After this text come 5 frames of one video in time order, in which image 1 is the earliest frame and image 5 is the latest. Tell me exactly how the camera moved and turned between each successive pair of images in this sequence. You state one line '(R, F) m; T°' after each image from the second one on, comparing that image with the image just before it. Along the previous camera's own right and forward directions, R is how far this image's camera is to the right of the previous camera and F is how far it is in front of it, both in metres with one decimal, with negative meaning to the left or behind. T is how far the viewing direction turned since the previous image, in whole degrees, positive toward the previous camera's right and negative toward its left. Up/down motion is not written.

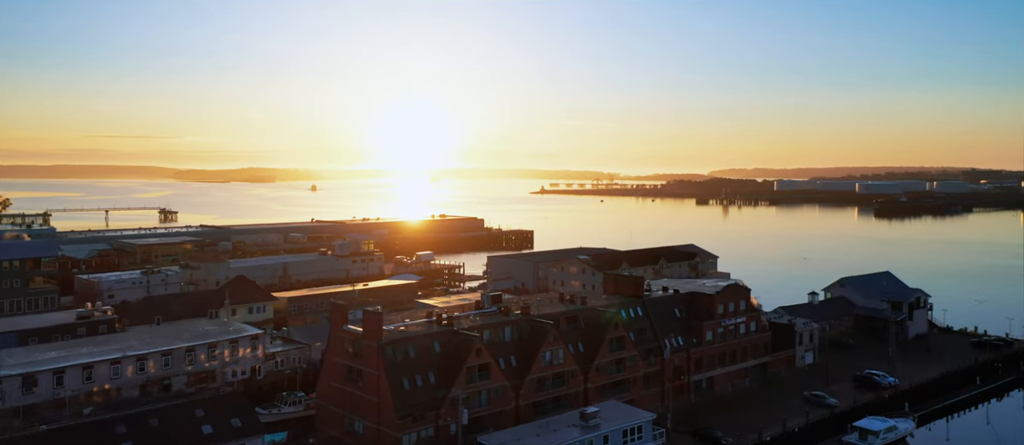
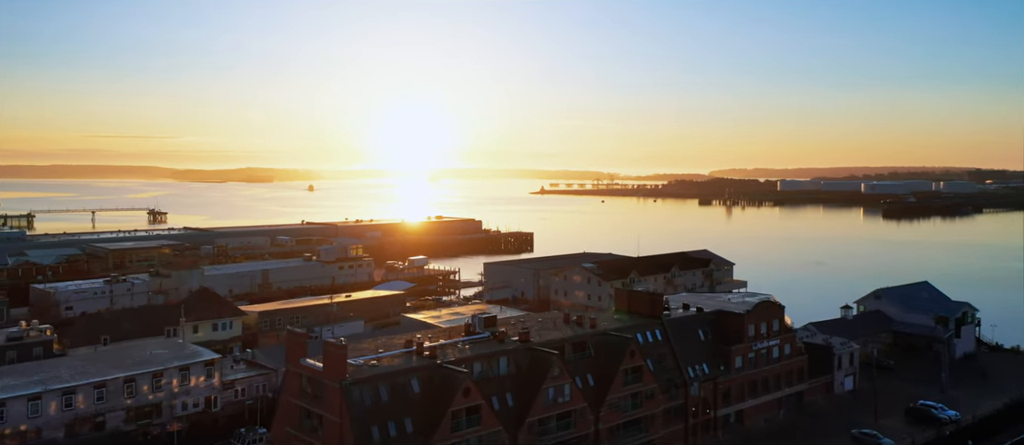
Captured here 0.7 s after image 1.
(+0.1, +2.5) m; 0°
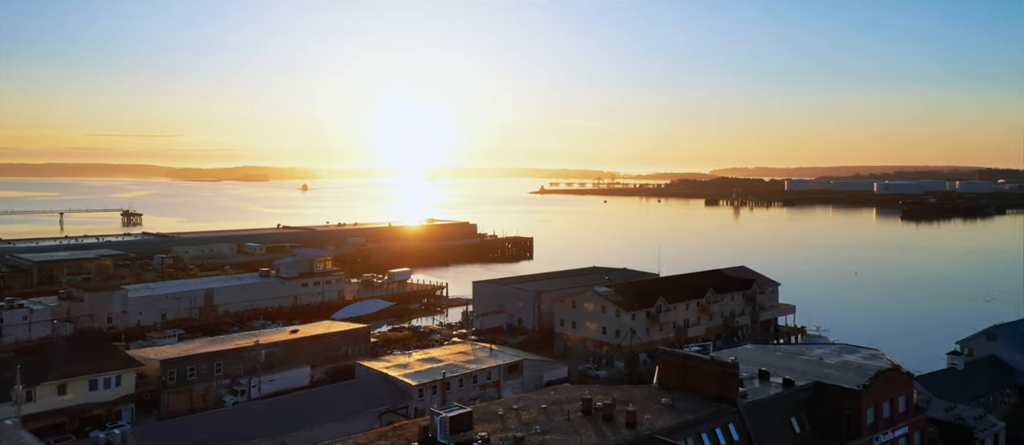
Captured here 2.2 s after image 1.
(+0.1, +5.5) m; 0°
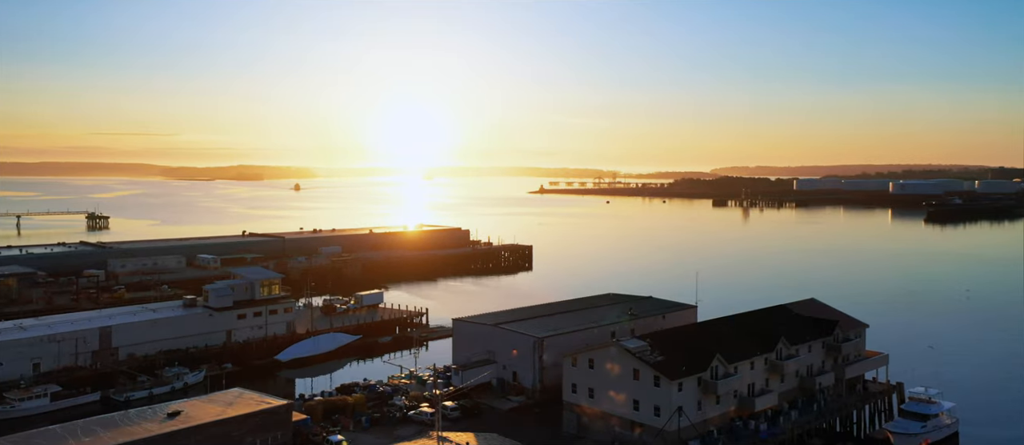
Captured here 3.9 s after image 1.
(+0.2, +6.4) m; 0°
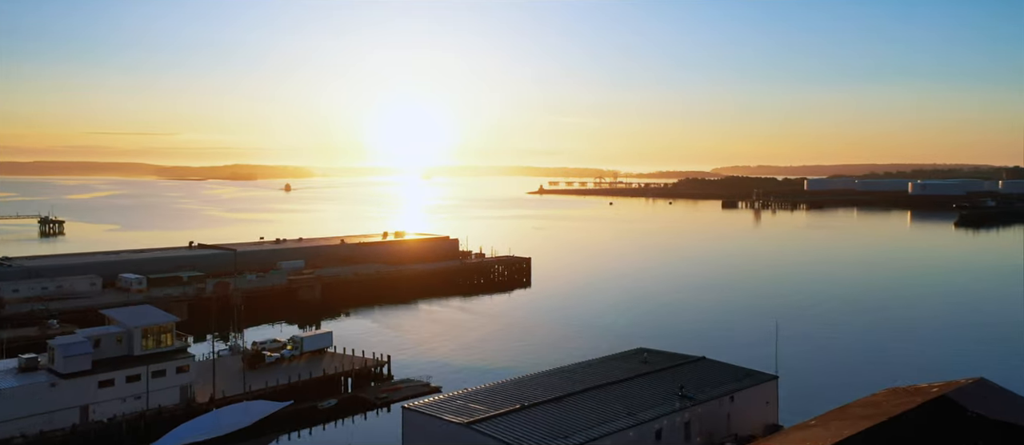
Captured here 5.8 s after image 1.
(+0.2, +7.2) m; 0°
